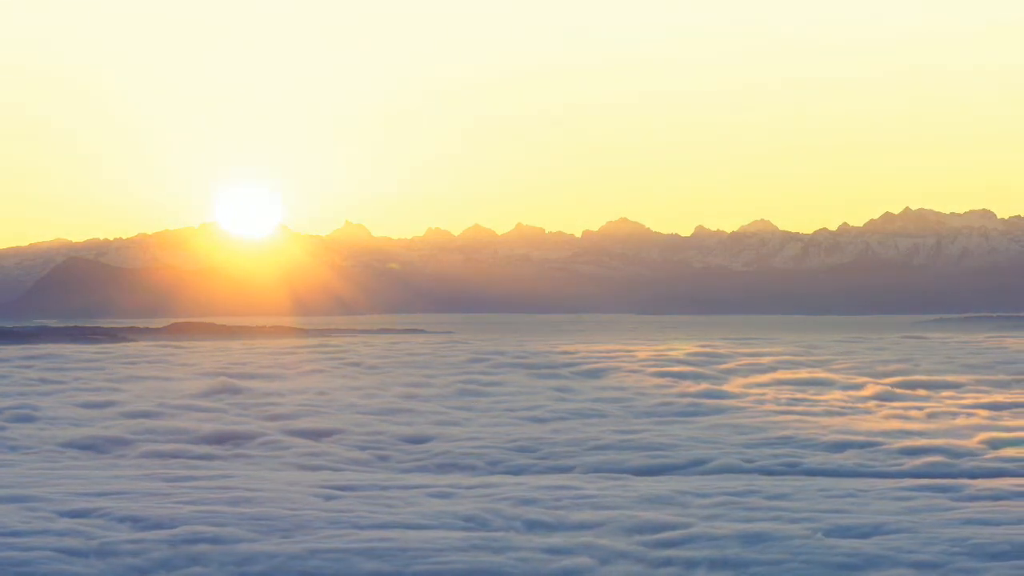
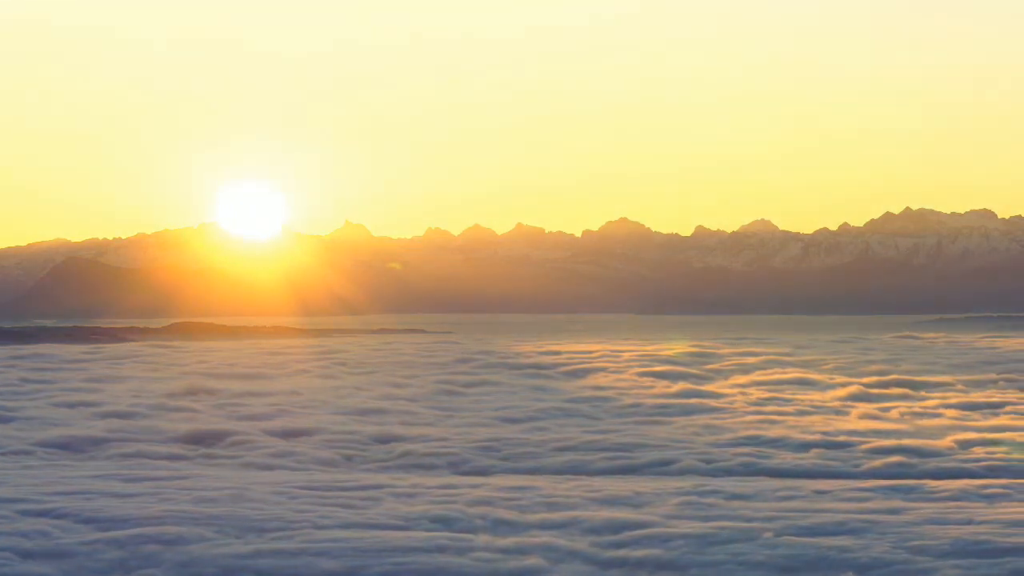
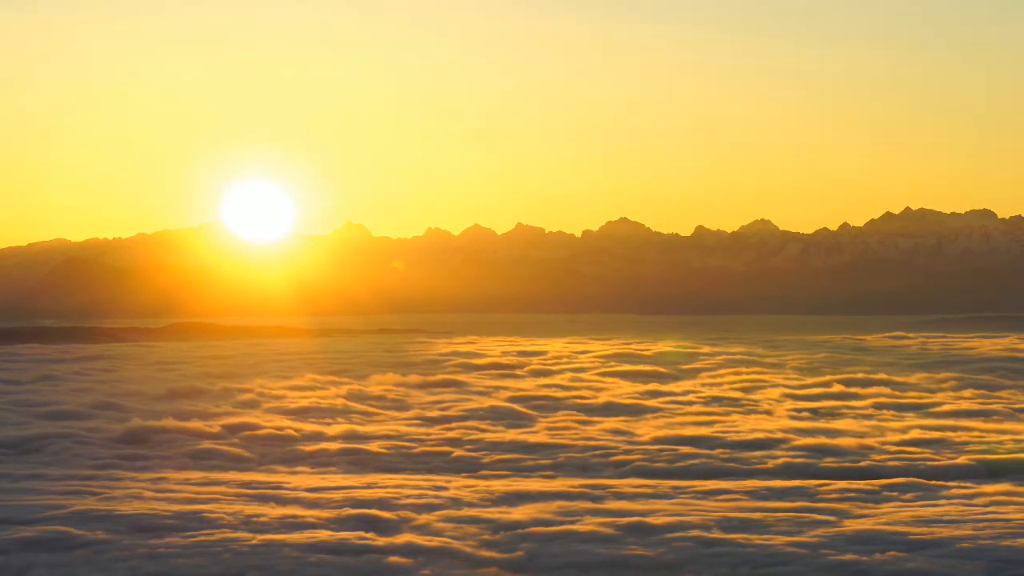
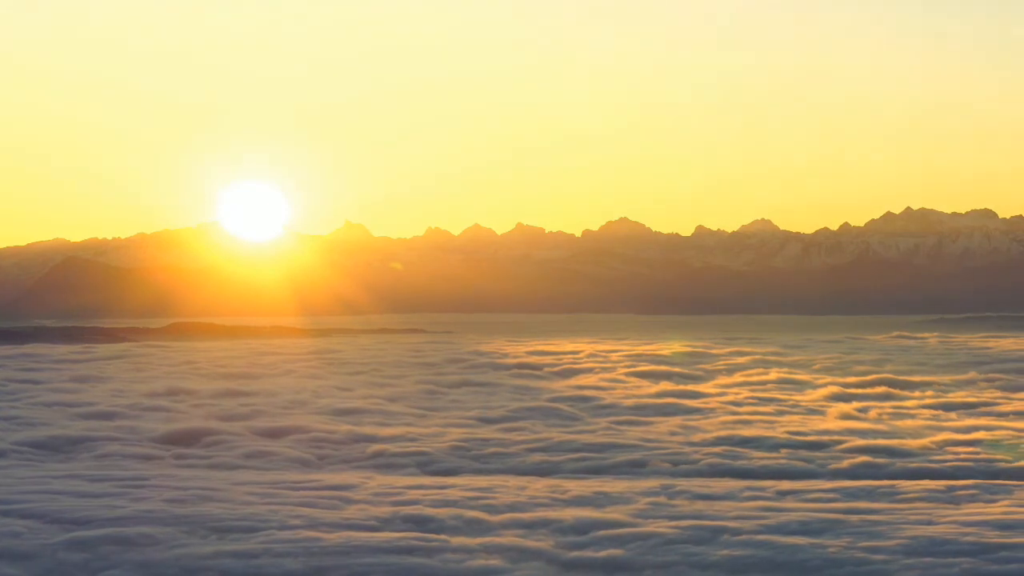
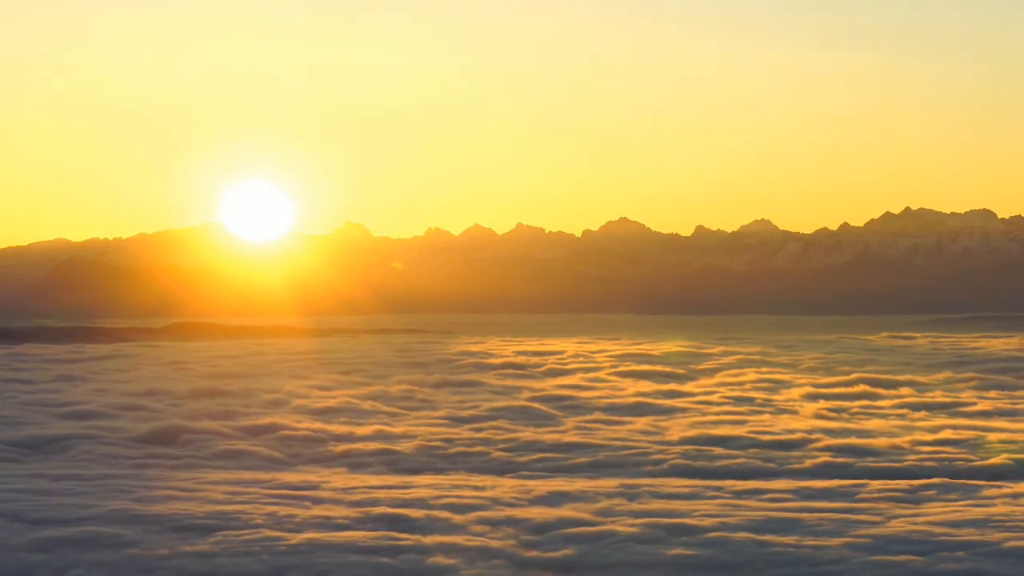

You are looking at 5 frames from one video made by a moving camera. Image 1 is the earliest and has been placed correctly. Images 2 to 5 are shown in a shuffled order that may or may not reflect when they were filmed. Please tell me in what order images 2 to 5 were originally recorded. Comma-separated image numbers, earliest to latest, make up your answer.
2, 4, 5, 3
